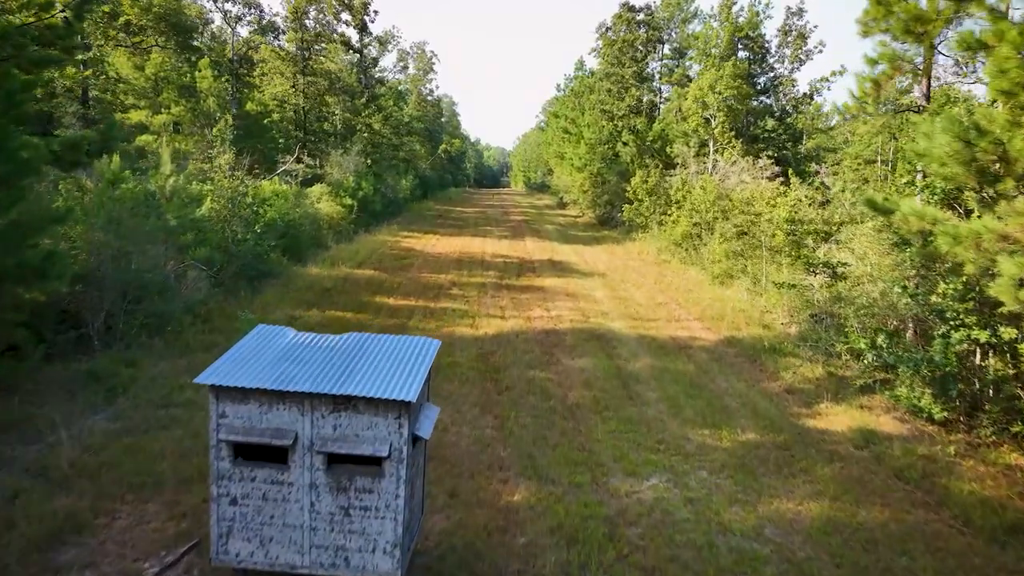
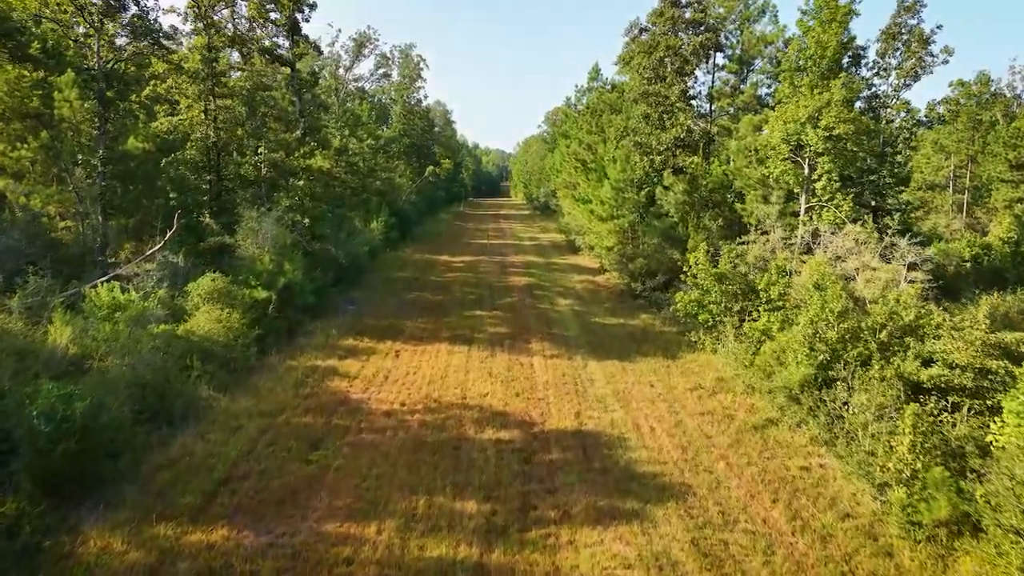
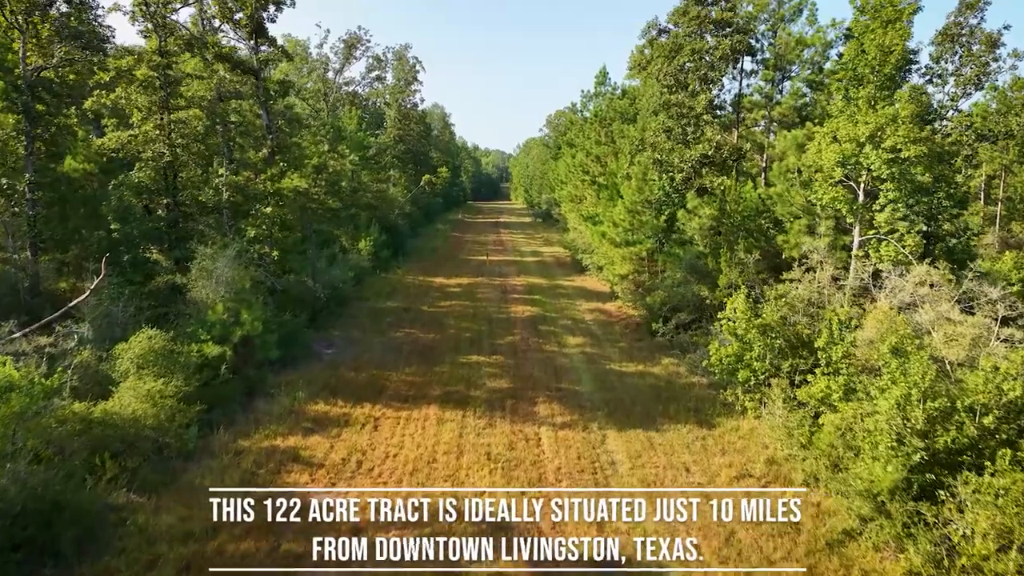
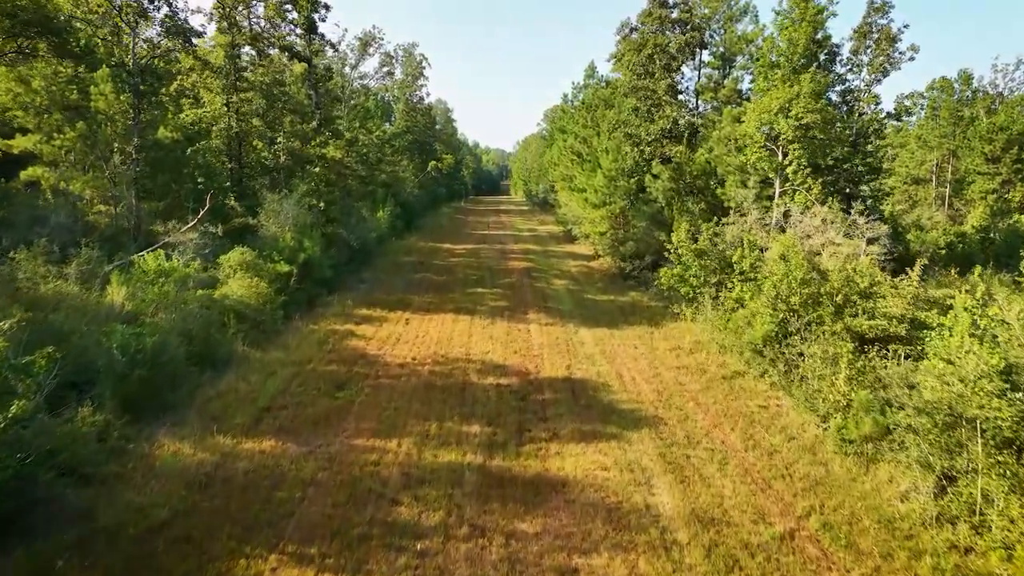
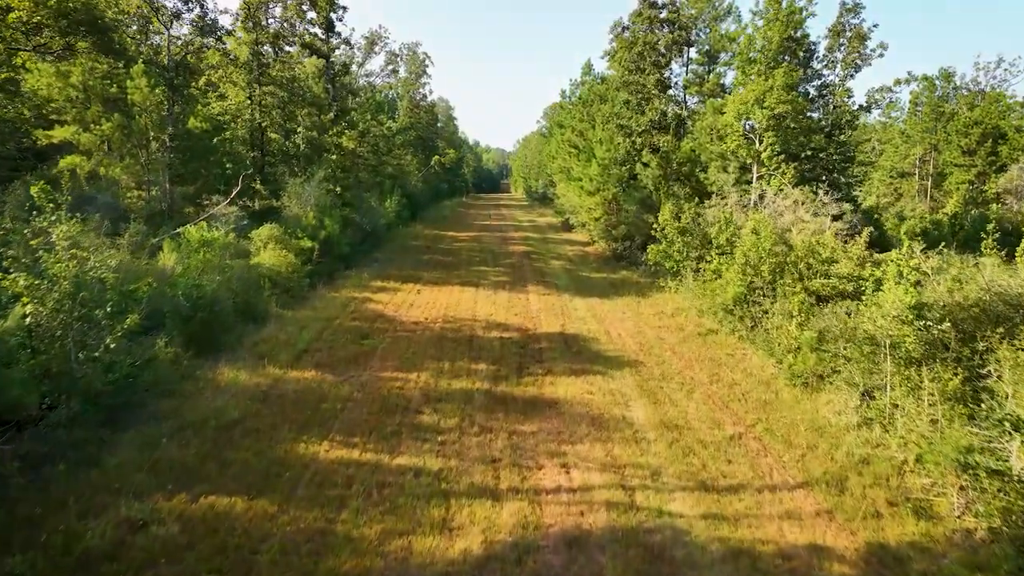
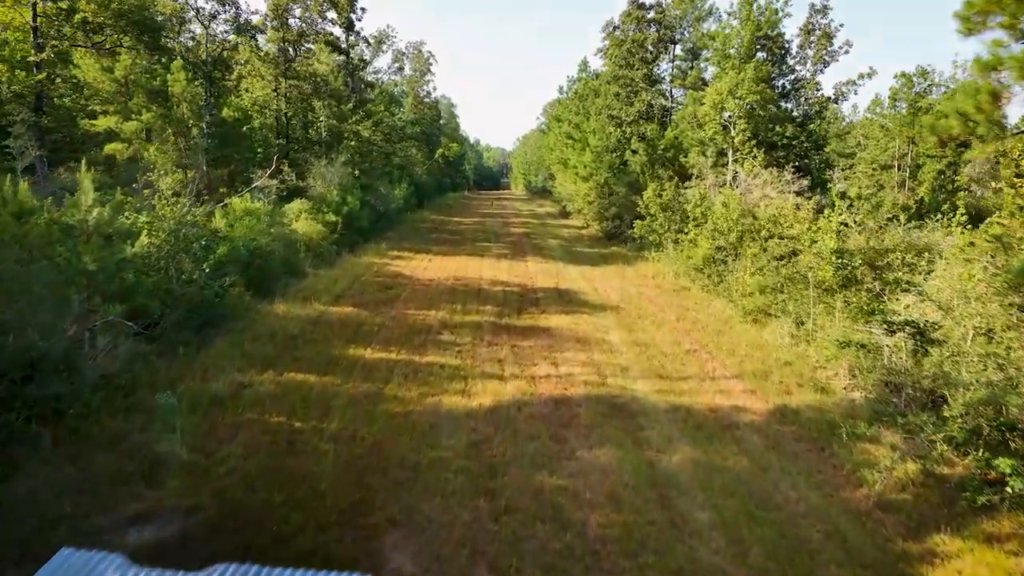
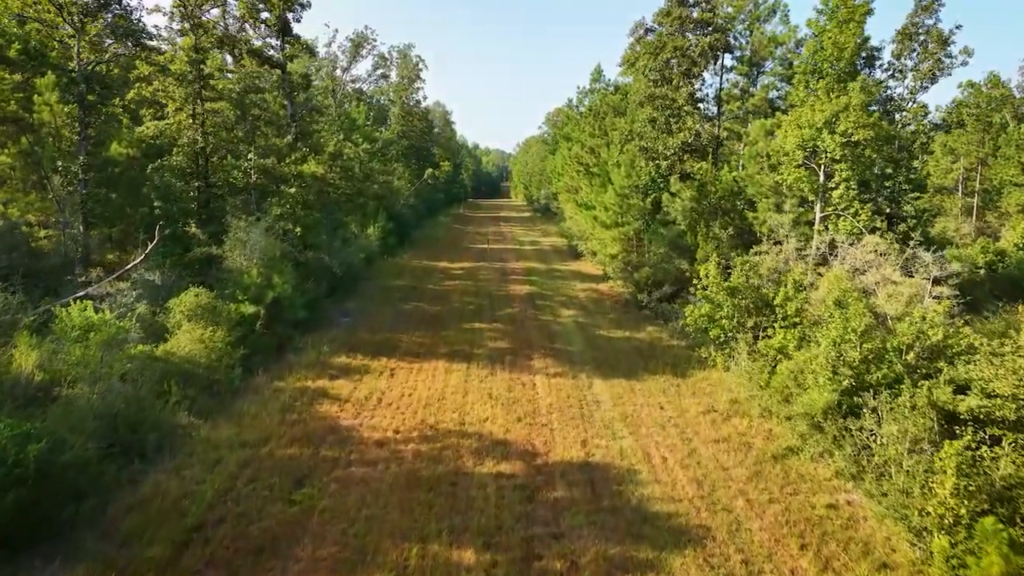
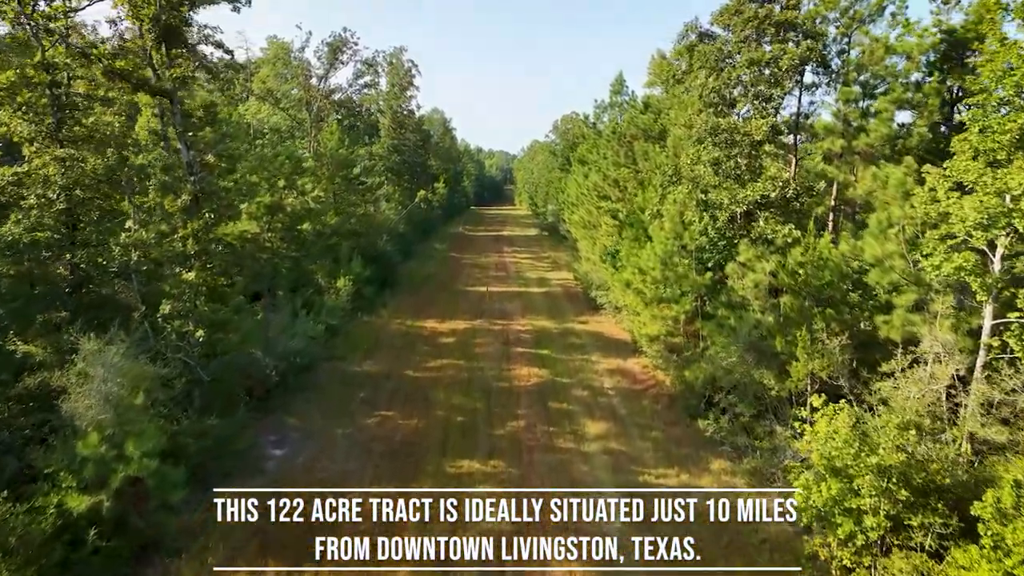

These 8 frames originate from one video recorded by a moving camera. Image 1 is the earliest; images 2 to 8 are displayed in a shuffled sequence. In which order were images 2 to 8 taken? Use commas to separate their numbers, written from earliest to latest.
6, 5, 4, 2, 7, 3, 8
